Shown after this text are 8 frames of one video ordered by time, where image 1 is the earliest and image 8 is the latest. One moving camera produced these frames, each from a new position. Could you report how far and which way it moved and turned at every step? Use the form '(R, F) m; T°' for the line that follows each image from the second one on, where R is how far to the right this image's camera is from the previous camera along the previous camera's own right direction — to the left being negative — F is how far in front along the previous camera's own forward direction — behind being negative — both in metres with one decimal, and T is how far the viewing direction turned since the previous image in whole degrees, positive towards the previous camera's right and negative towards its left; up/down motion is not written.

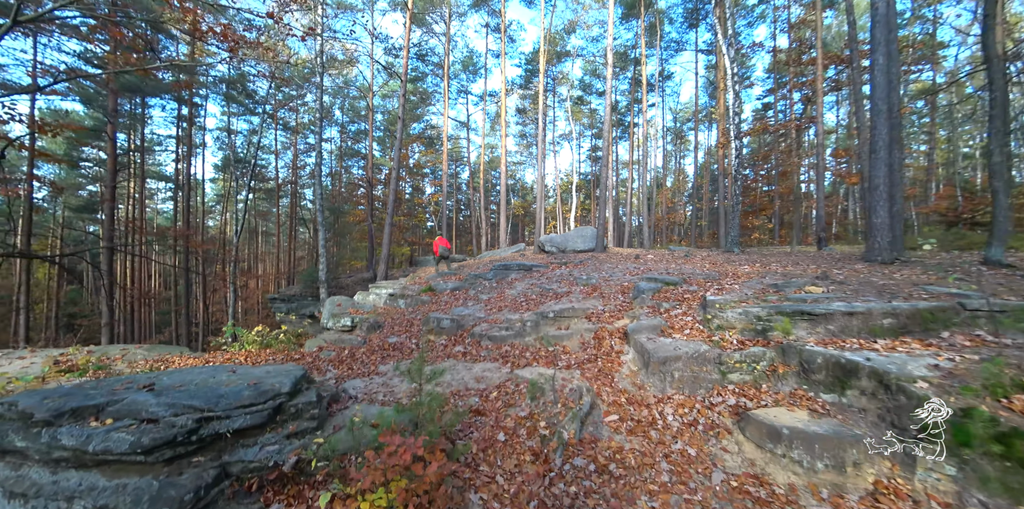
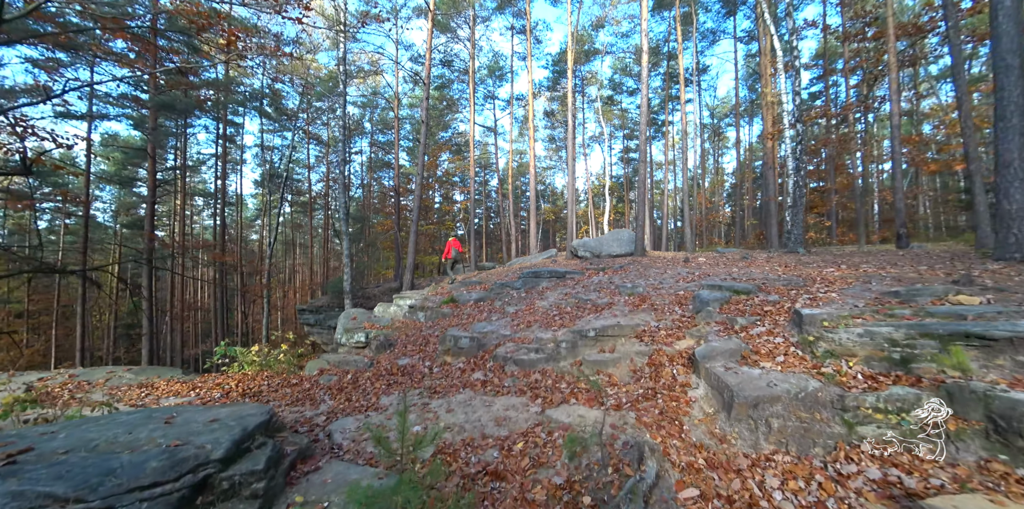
(0.0, +1.3) m; -5°
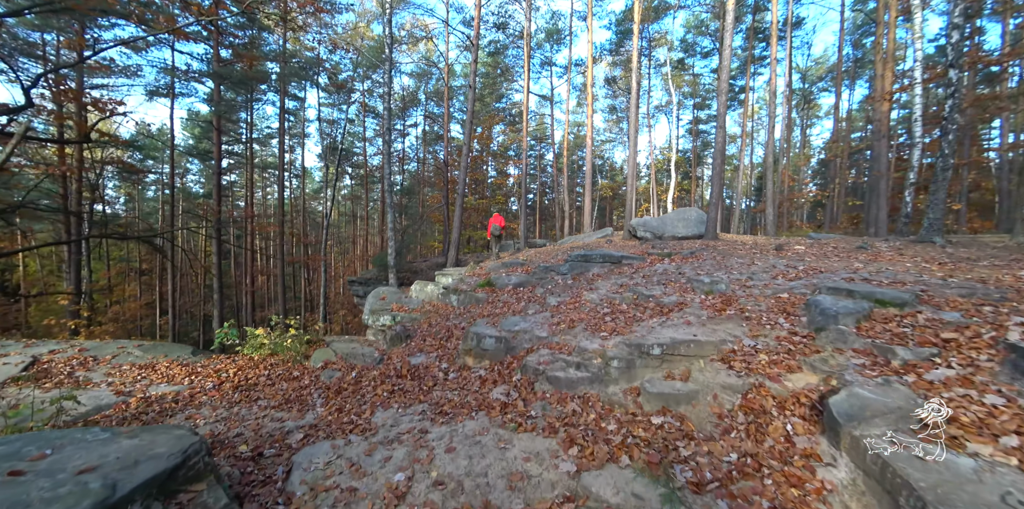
(+0.2, +1.5) m; -8°
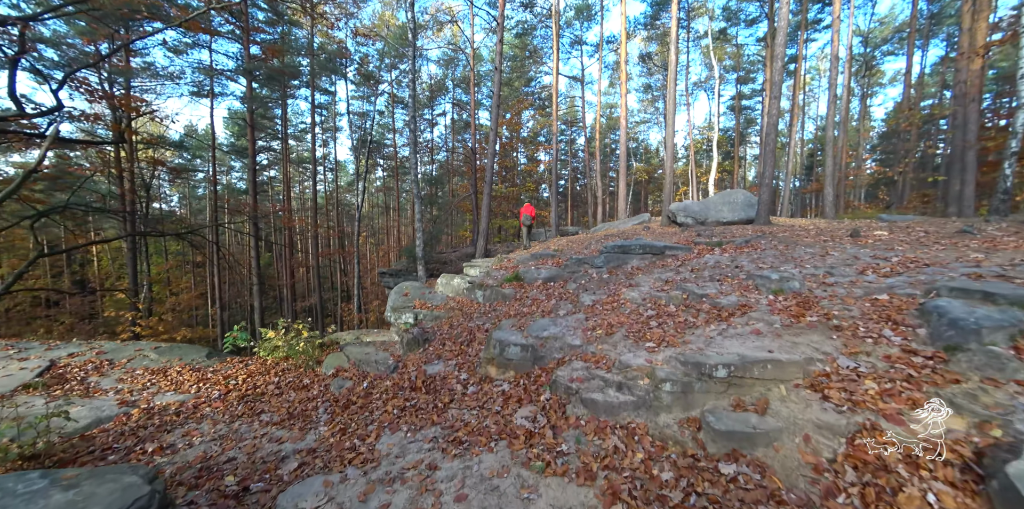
(+0.1, +0.7) m; -5°
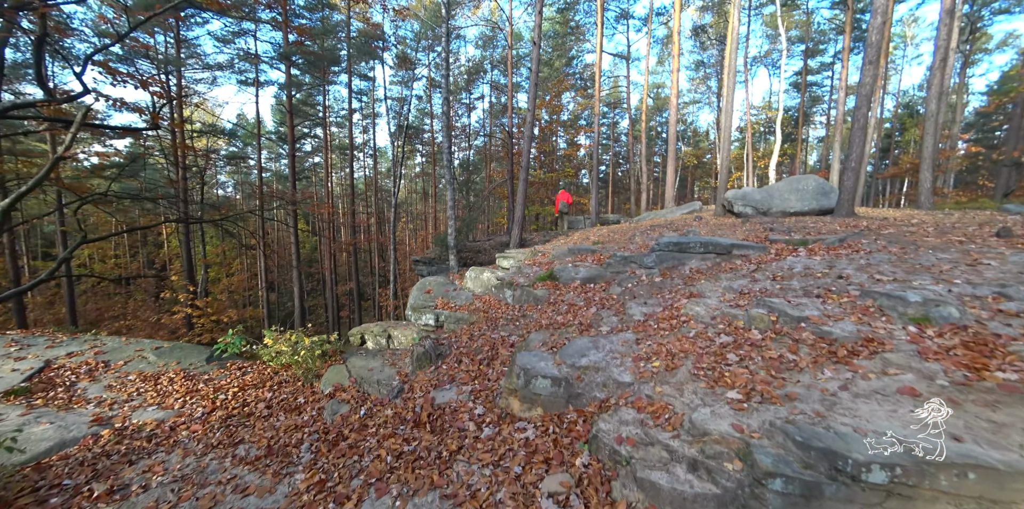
(+0.1, +1.1) m; -6°
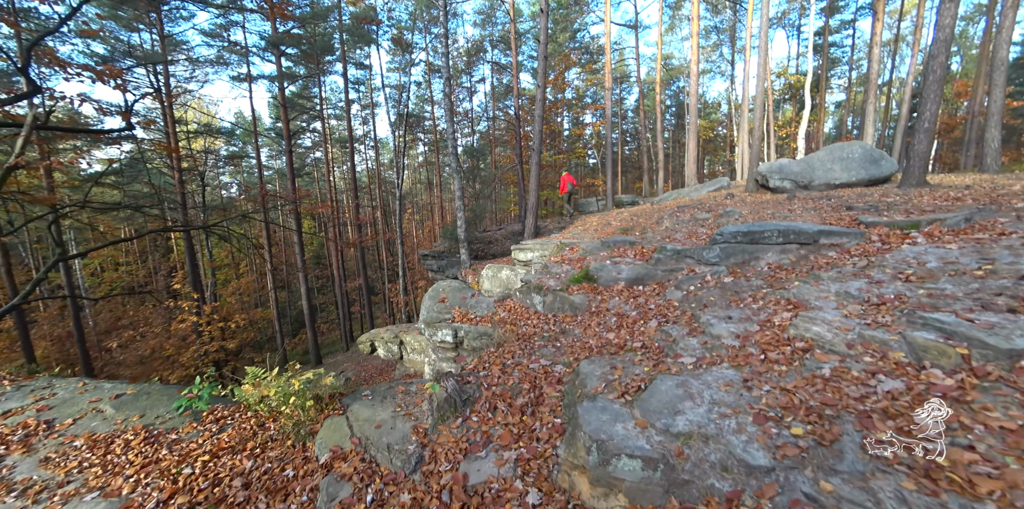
(-0.3, +1.3) m; -1°
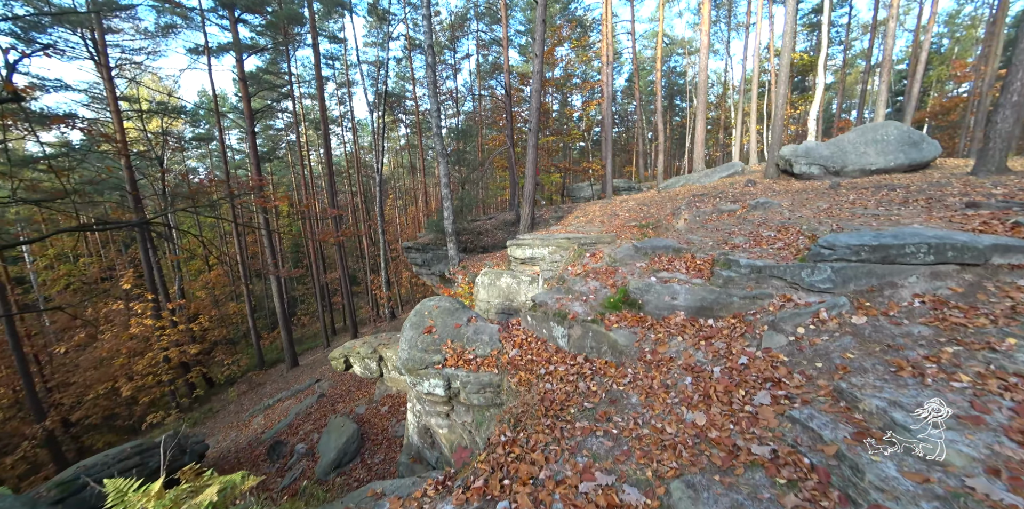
(-0.3, +1.9) m; +2°
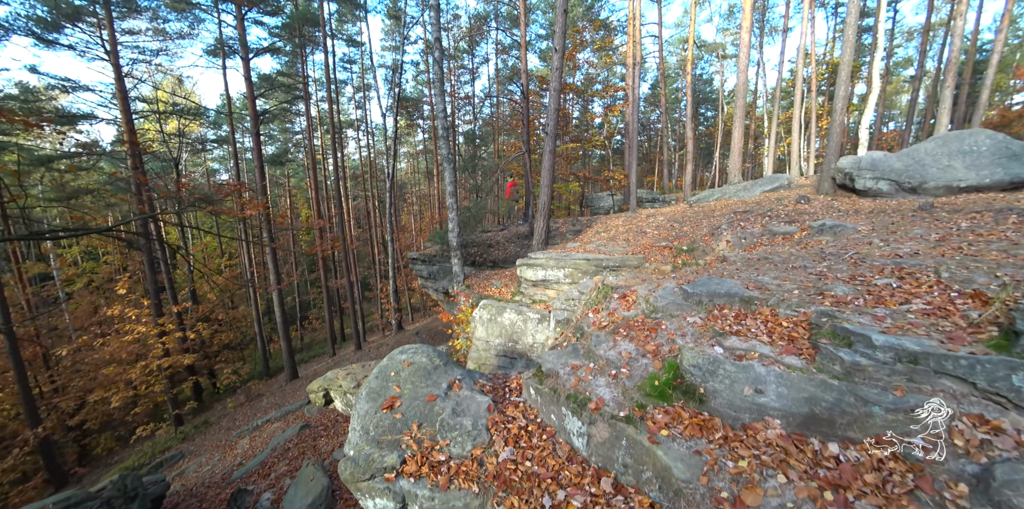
(+0.2, +1.7) m; -2°
